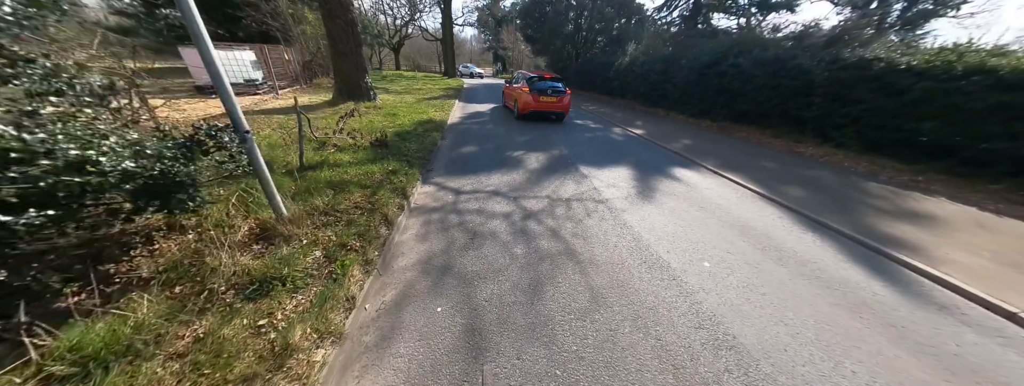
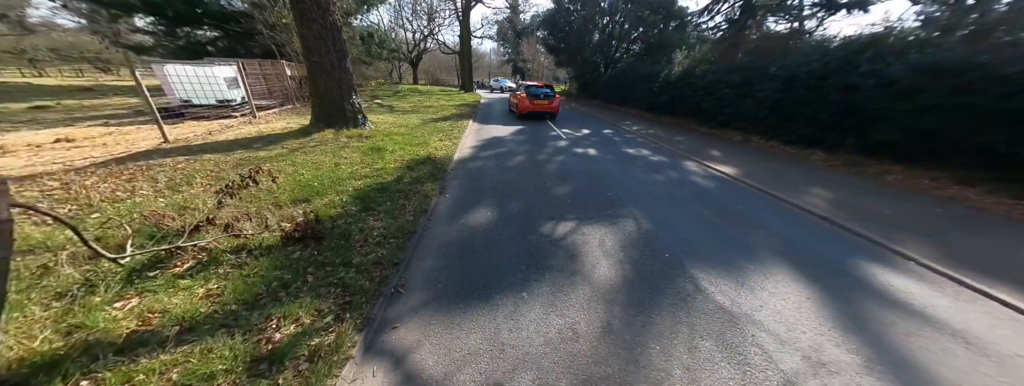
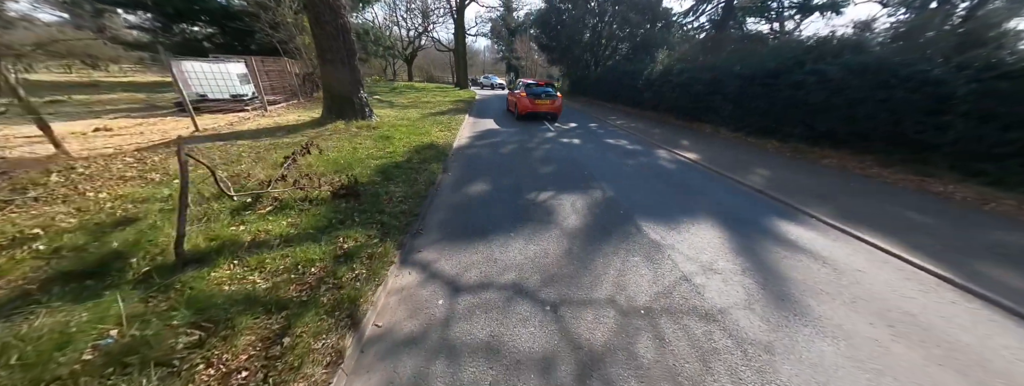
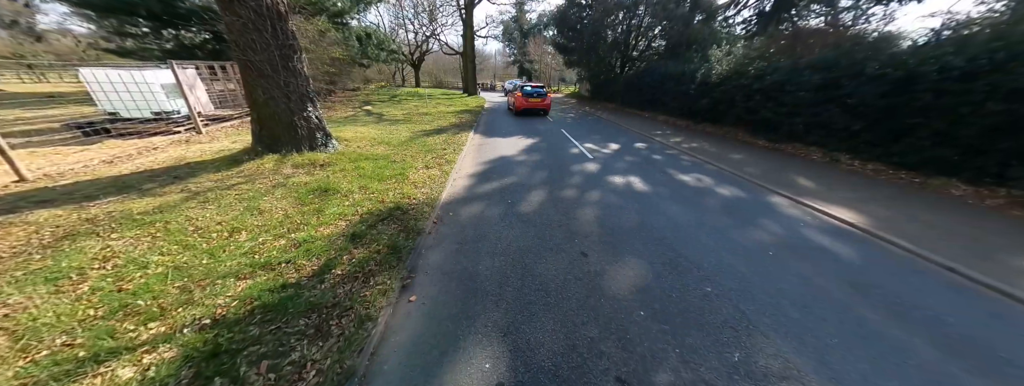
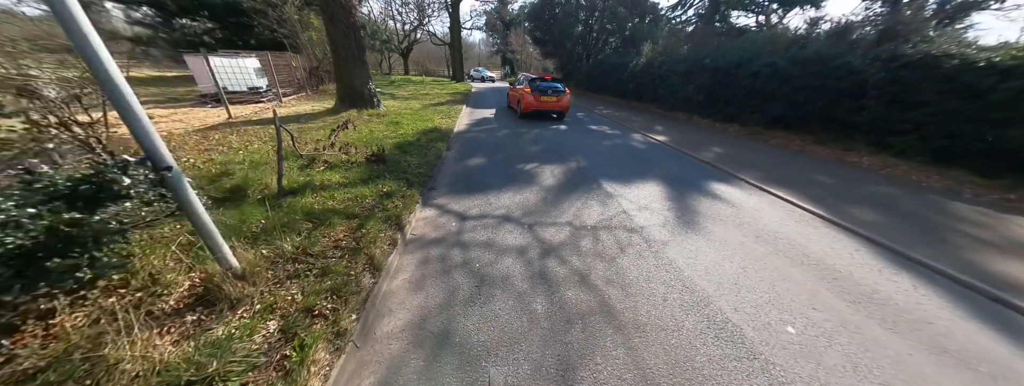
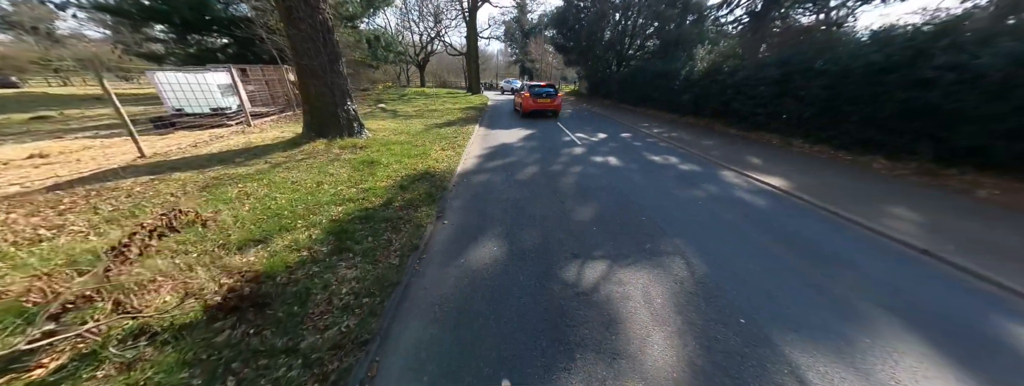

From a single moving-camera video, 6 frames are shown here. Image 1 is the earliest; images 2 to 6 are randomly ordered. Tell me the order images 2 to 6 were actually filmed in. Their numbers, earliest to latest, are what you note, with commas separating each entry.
5, 3, 2, 6, 4
